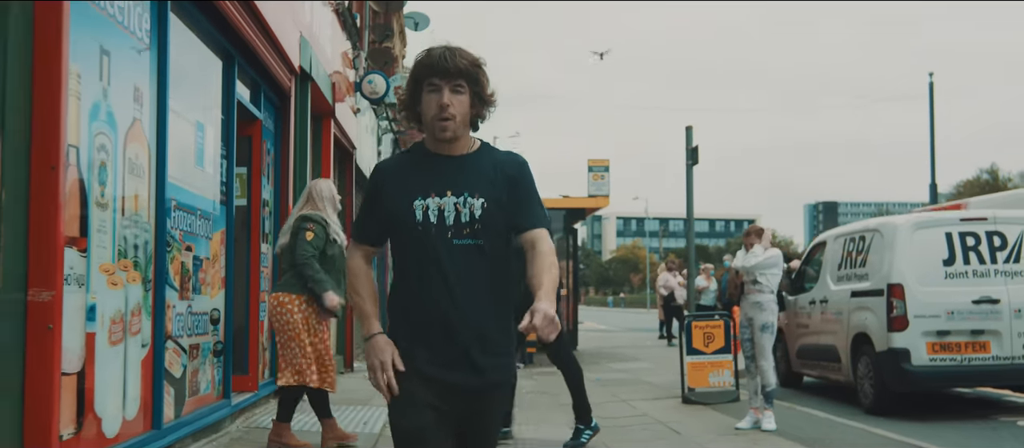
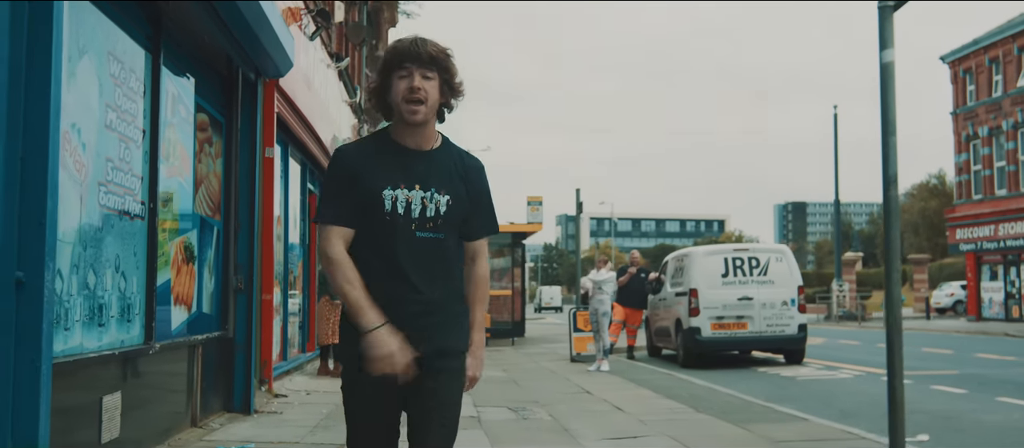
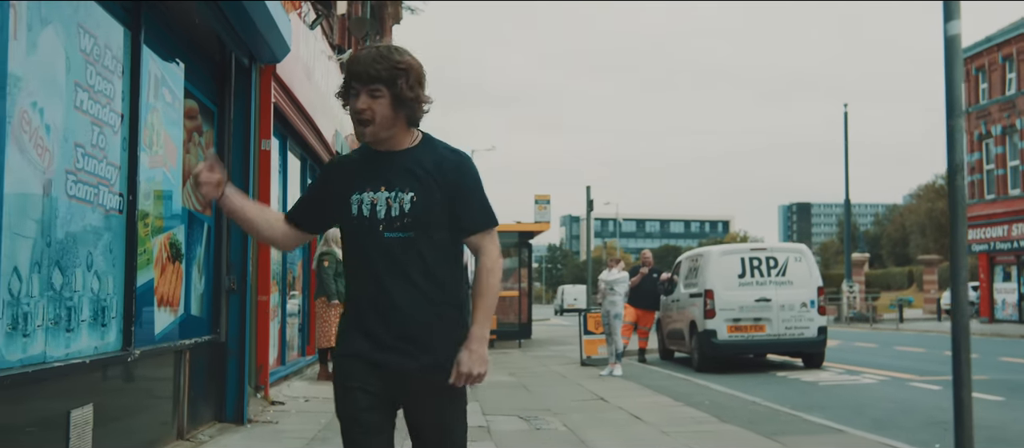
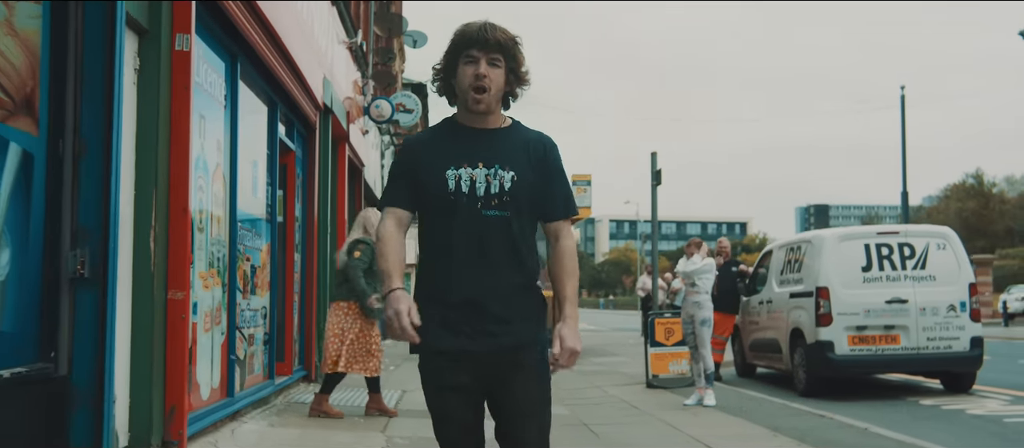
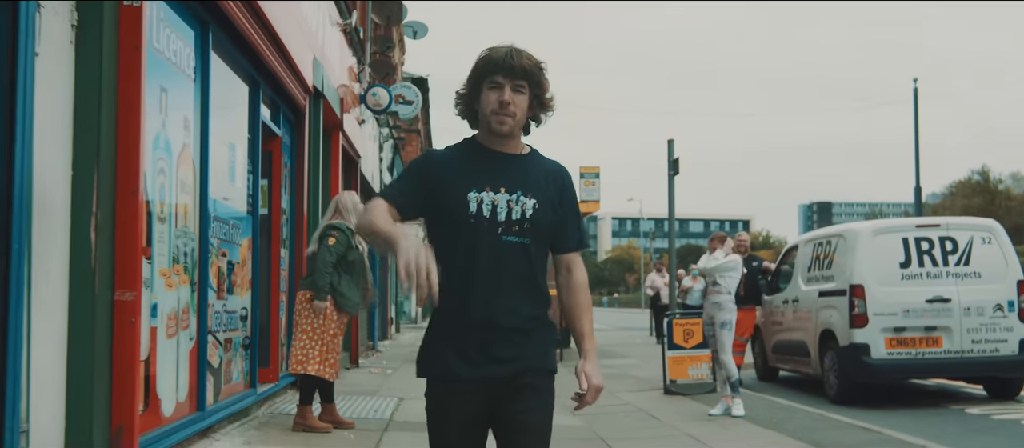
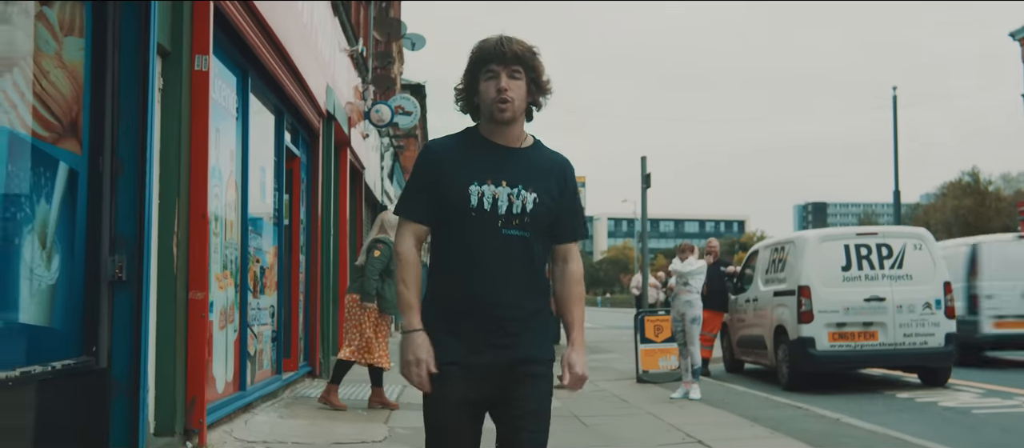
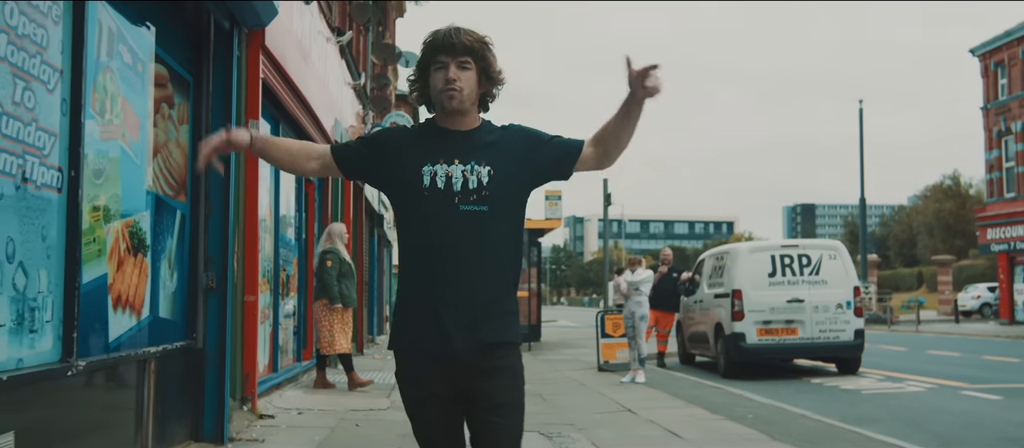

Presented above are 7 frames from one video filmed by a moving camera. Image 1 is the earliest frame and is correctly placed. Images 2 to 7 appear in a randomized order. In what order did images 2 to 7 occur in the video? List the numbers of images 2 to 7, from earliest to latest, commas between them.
5, 4, 6, 7, 3, 2
